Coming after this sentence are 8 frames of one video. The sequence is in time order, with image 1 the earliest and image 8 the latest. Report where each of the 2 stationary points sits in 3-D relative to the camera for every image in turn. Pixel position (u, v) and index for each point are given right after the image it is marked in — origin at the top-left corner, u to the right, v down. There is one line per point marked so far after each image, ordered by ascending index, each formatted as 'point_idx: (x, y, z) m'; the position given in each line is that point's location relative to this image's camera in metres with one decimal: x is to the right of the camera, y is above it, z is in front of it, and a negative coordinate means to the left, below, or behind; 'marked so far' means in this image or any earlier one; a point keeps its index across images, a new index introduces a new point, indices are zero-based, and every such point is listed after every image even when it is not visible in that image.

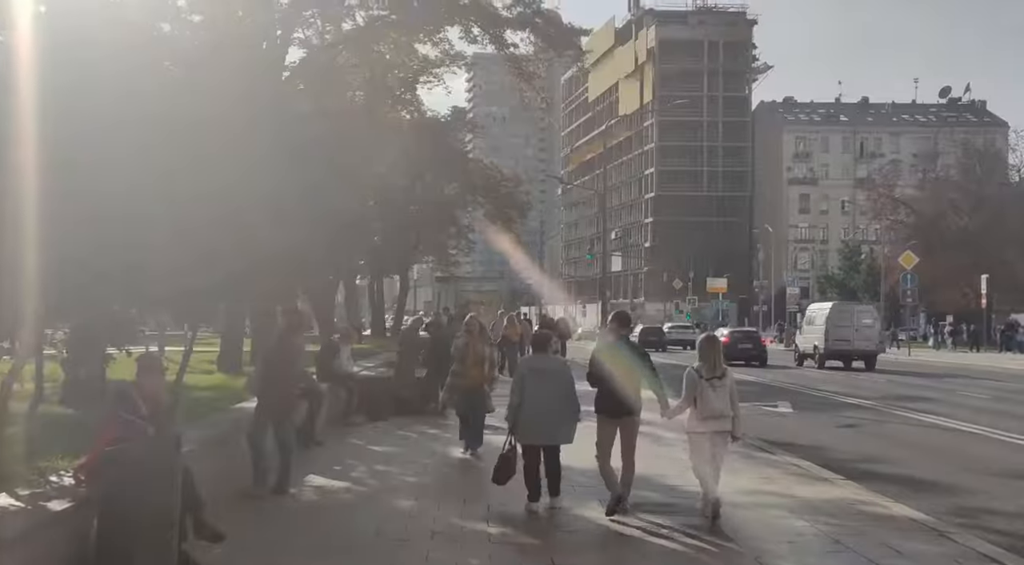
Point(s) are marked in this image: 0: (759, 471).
0: (+2.9, -2.2, +12.8) m
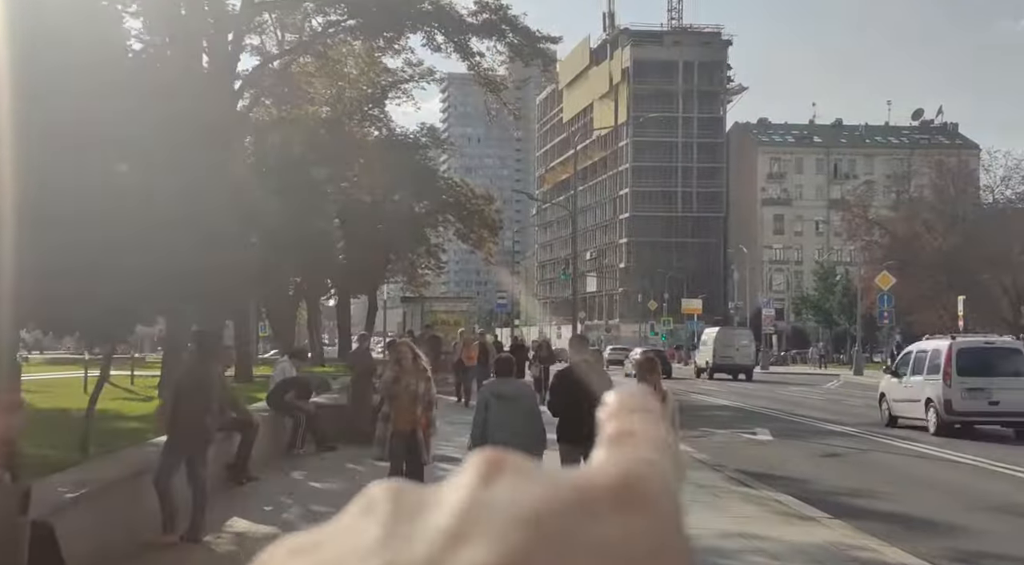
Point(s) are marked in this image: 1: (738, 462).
0: (+2.4, -2.4, +11.6) m
1: (+3.5, -2.8, +17.1) m
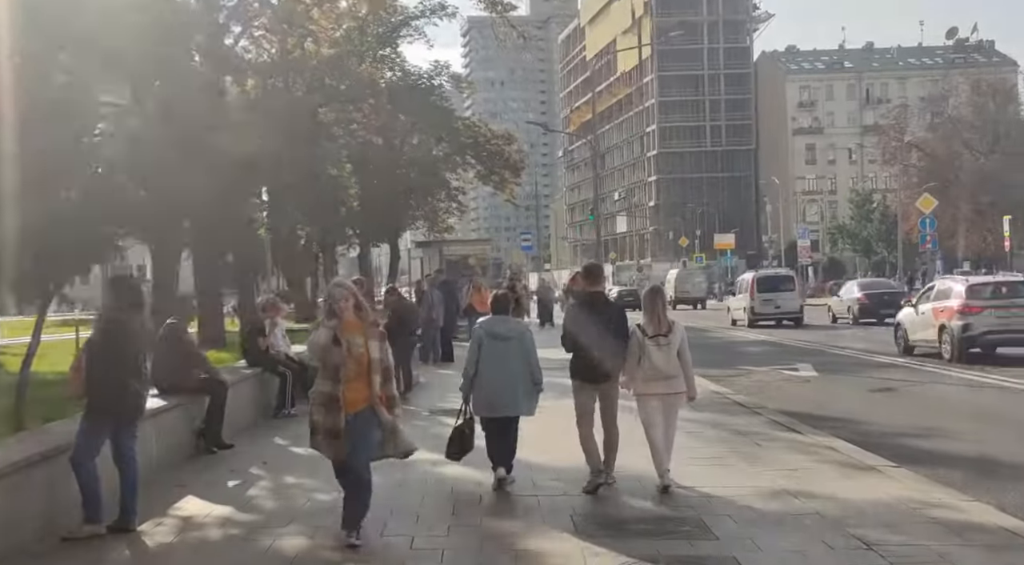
0: (+2.5, -1.6, +10.0) m
1: (+3.8, -1.7, +15.4) m
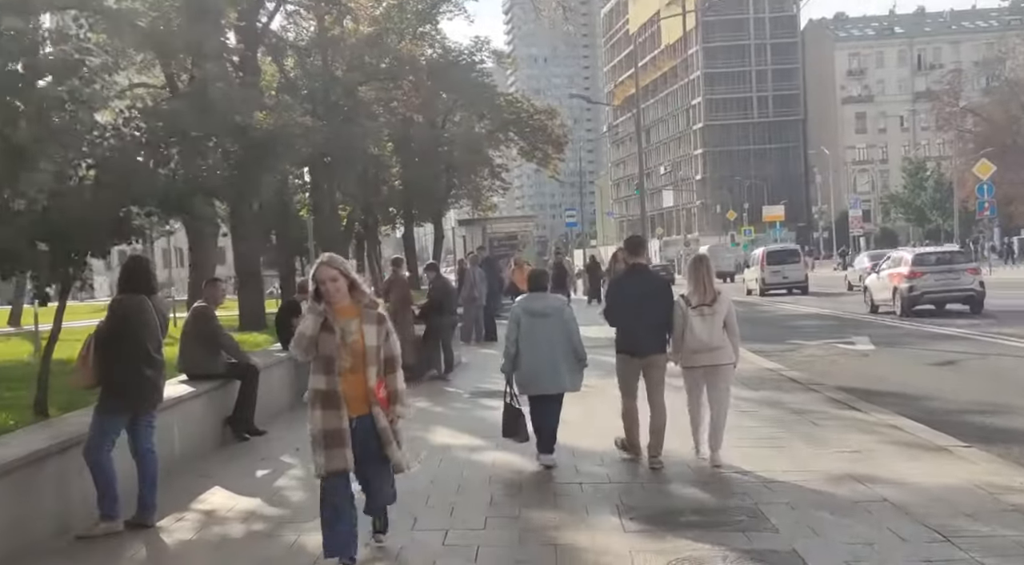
0: (+2.9, -1.4, +9.4) m
1: (+4.4, -1.3, +14.7) m
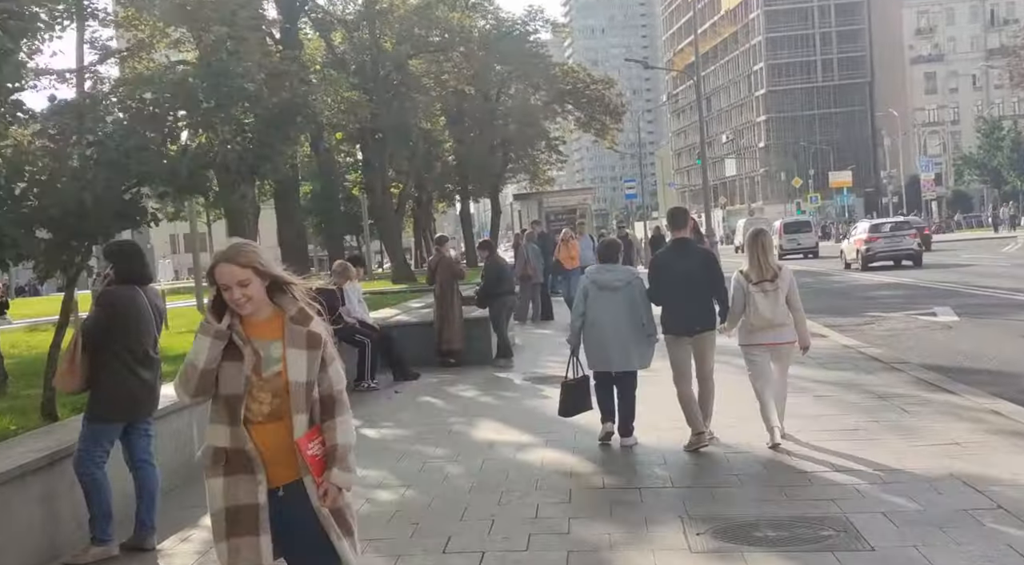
0: (+3.3, -1.1, +8.3) m
1: (+5.1, -0.9, +13.5) m
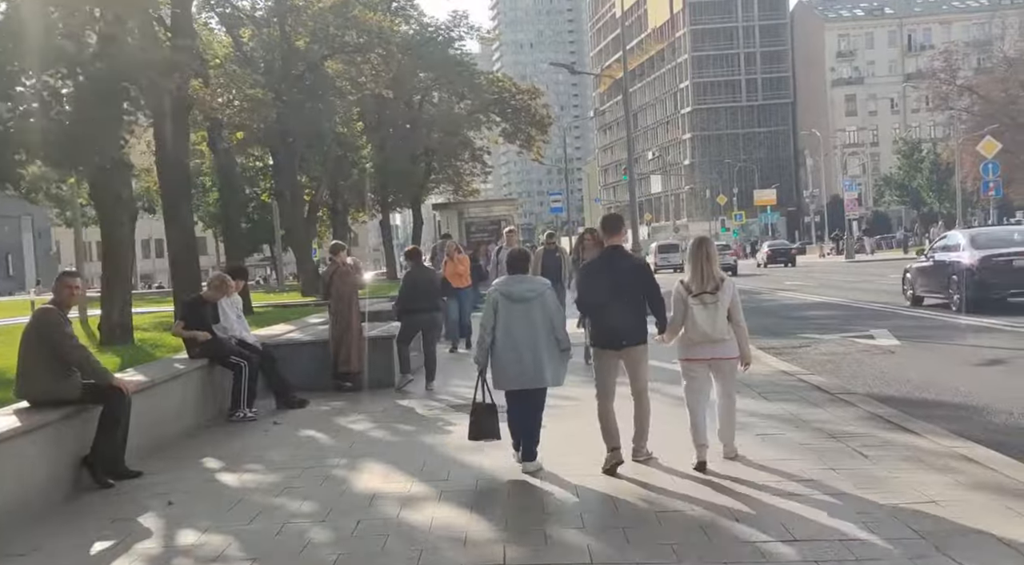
0: (+2.5, -1.3, +6.9) m
1: (+4.0, -1.1, +12.3) m
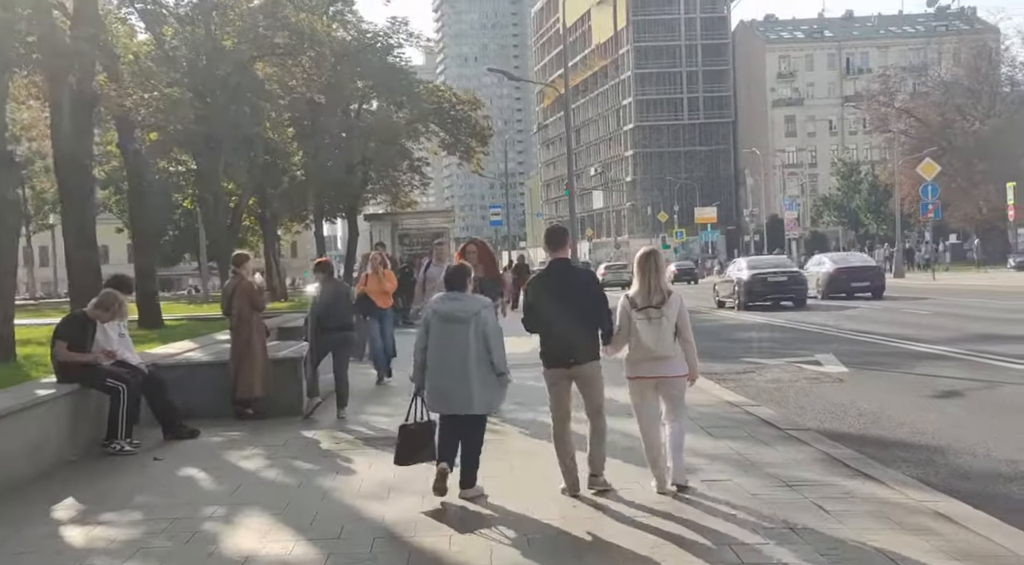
0: (+2.0, -1.4, +5.9) m
1: (+3.2, -1.4, +11.3) m
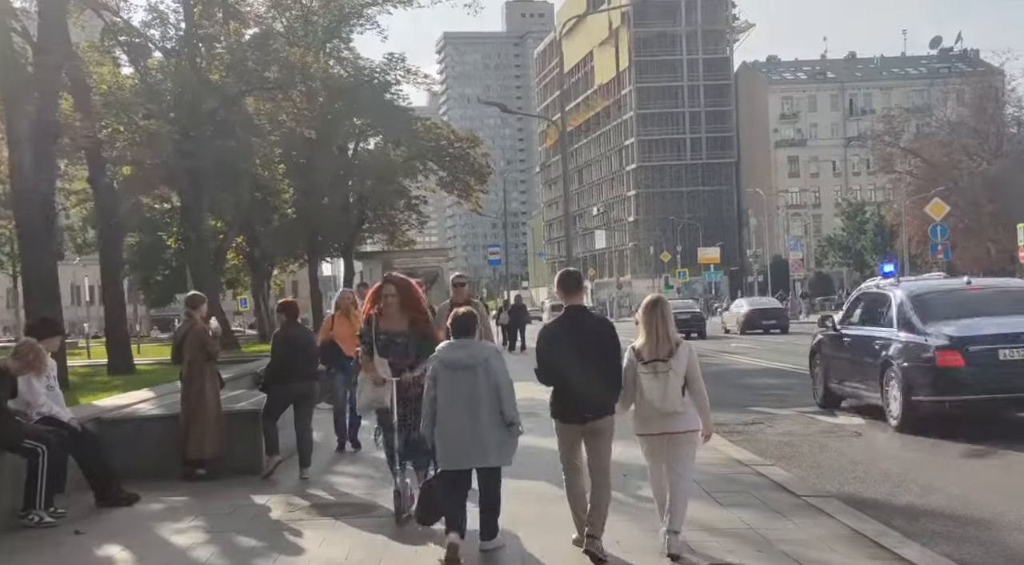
0: (+1.8, -1.7, +4.7) m
1: (+3.0, -1.8, +10.1) m
